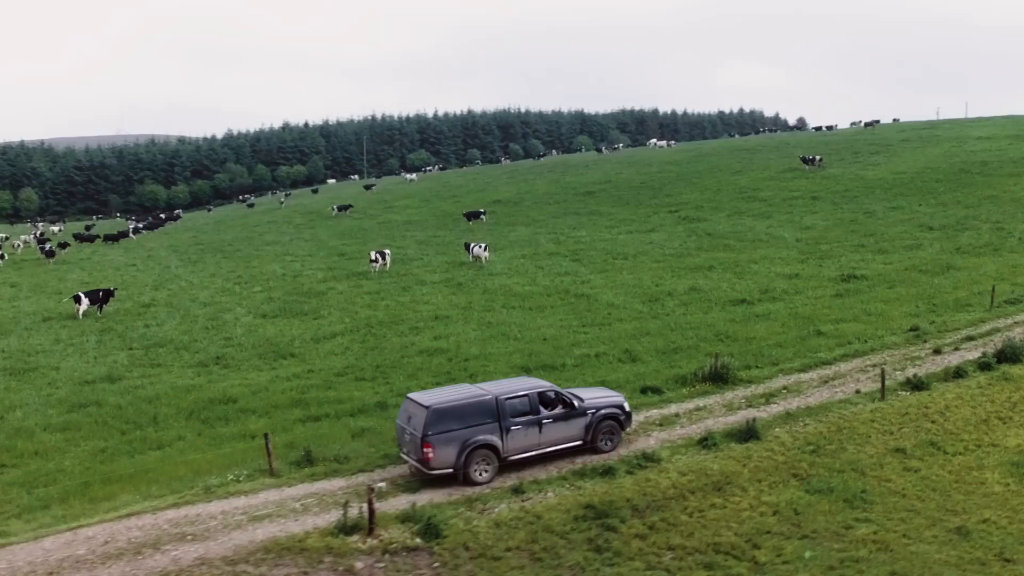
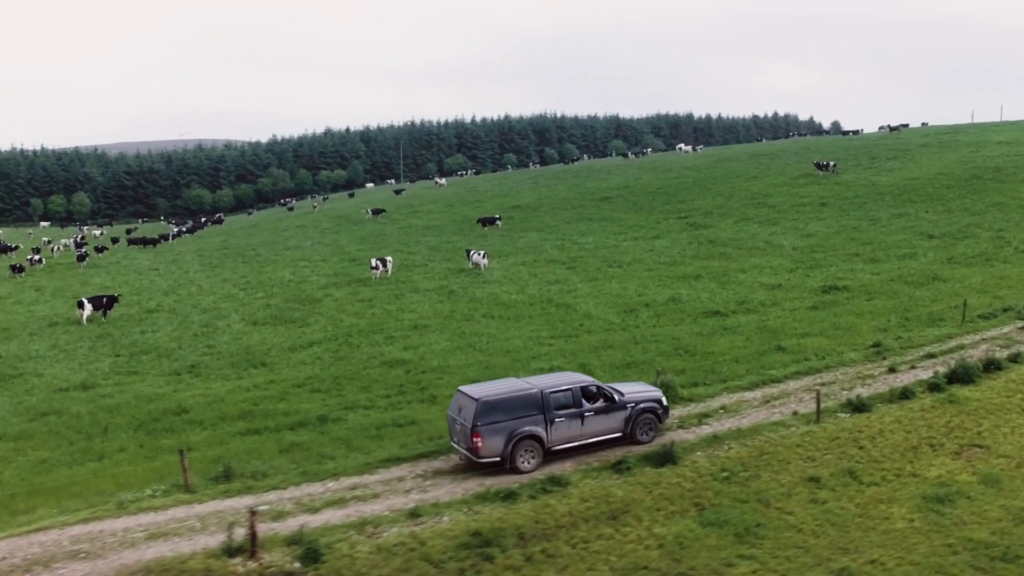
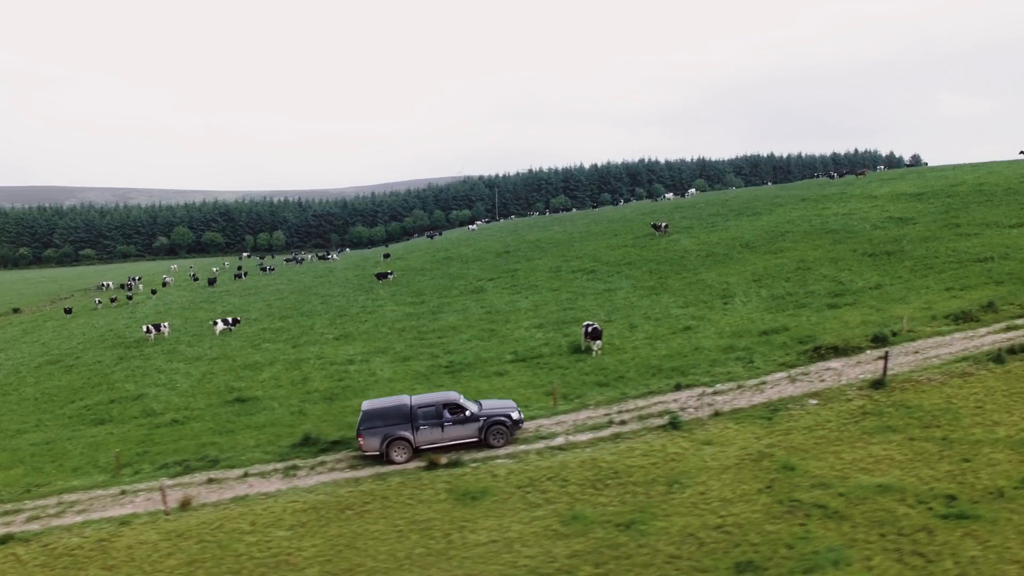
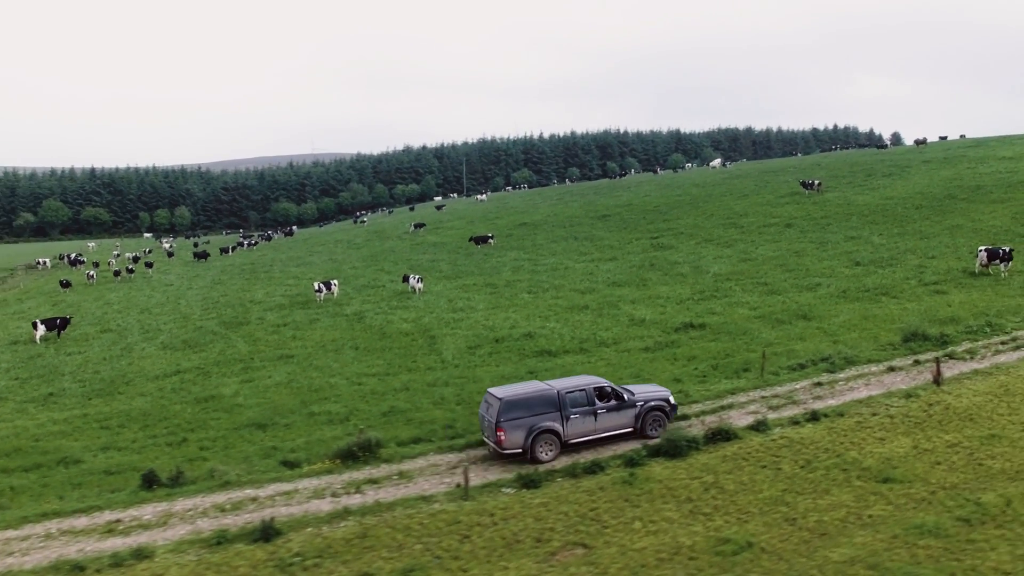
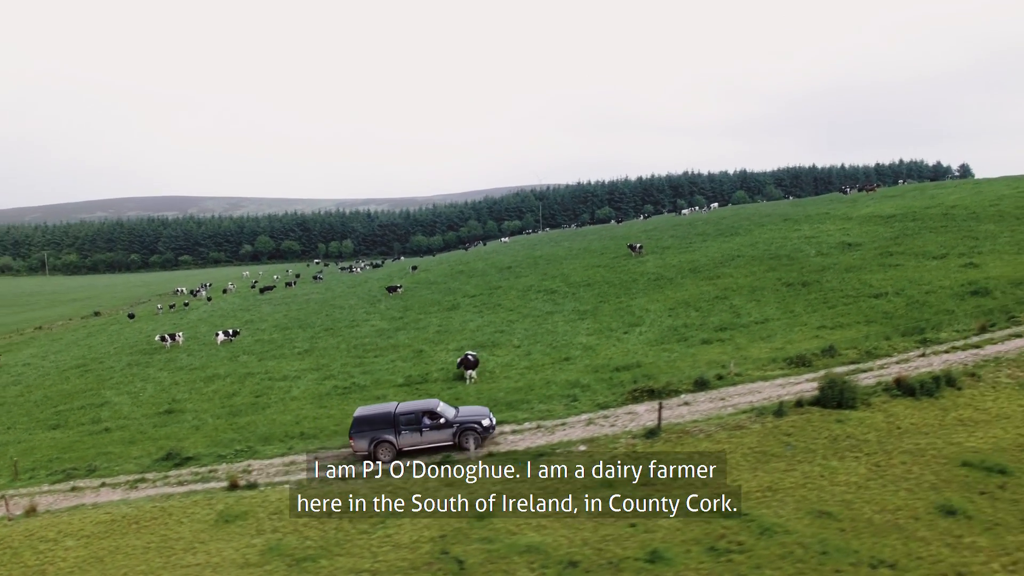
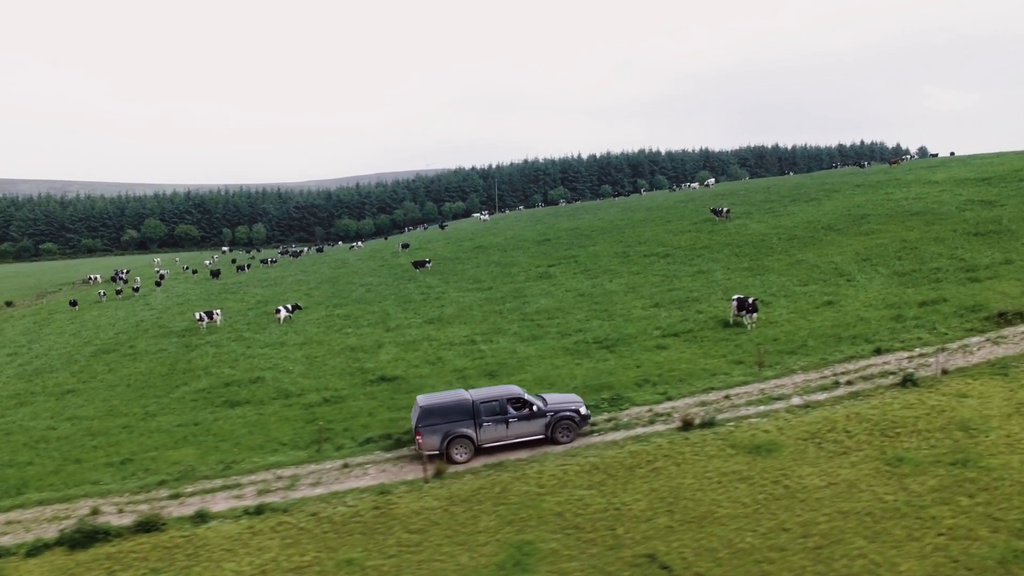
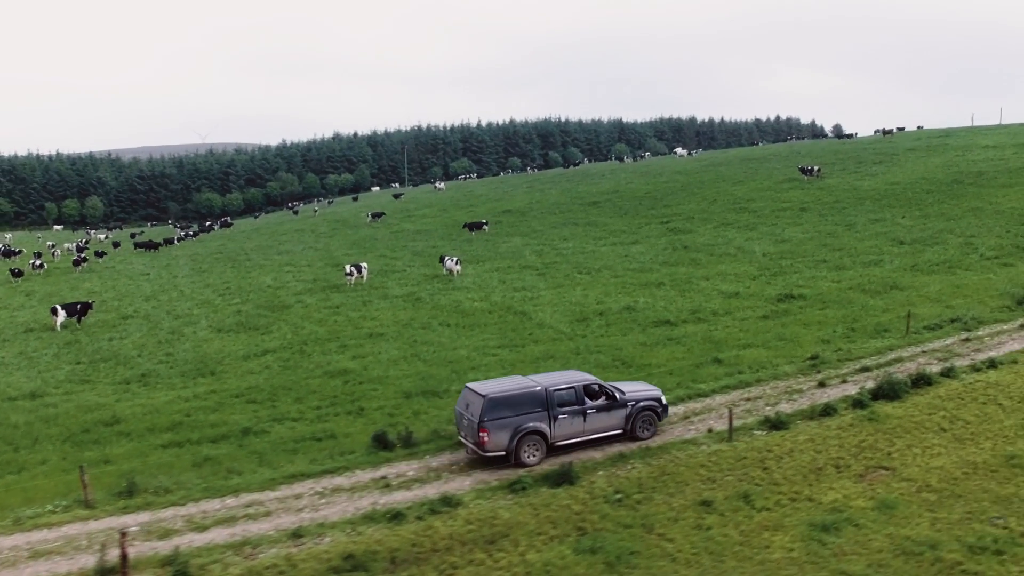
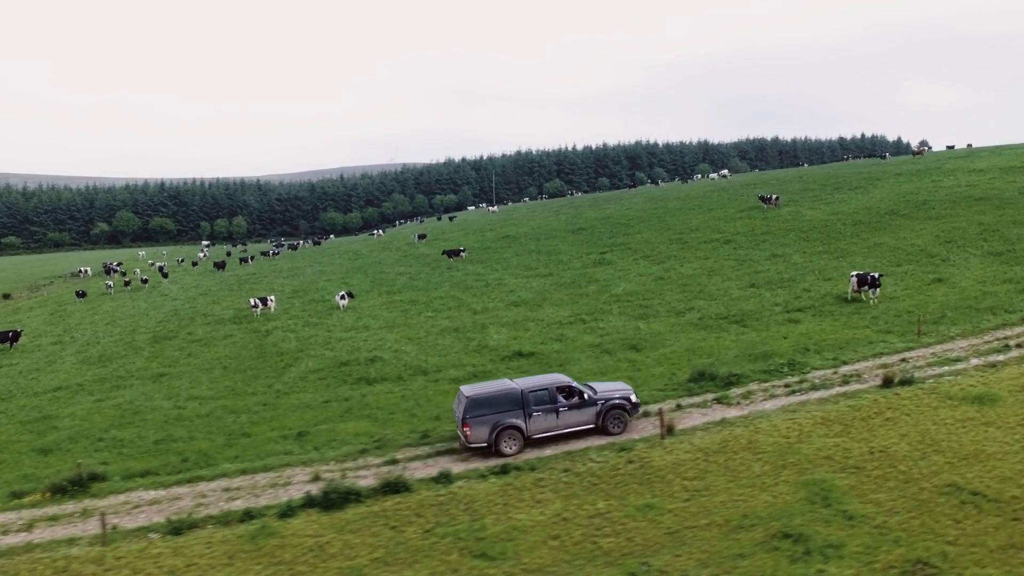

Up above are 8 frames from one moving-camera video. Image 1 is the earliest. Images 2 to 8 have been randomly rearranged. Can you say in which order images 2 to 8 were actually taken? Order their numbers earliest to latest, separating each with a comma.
2, 7, 4, 8, 6, 3, 5
